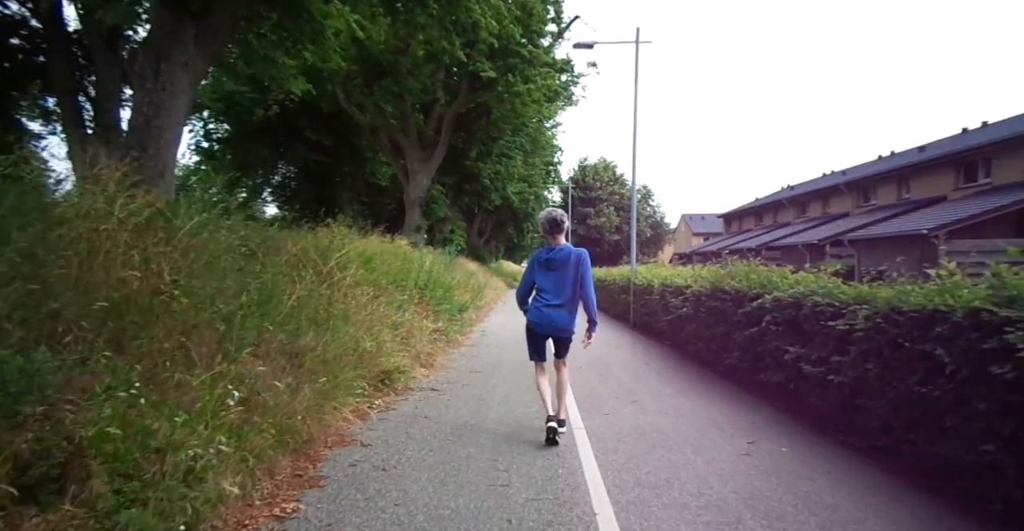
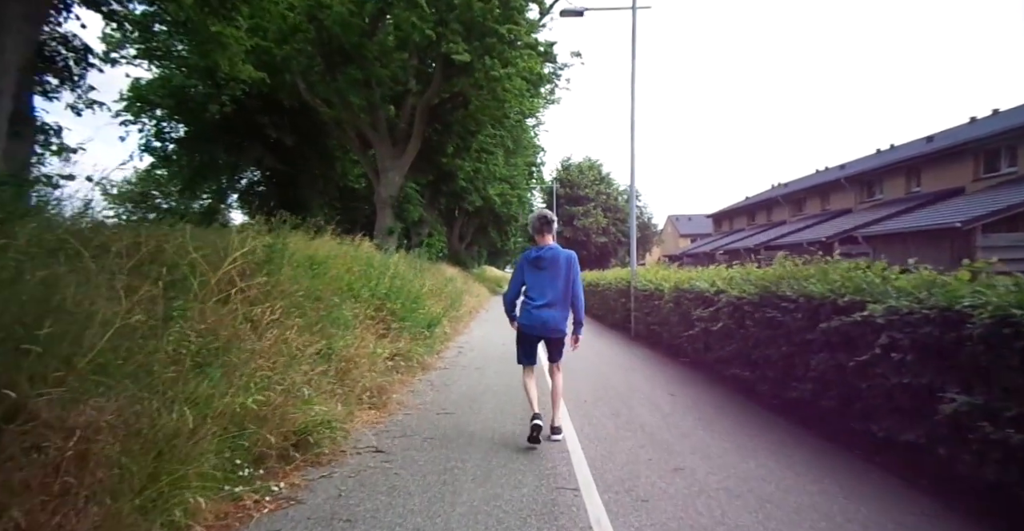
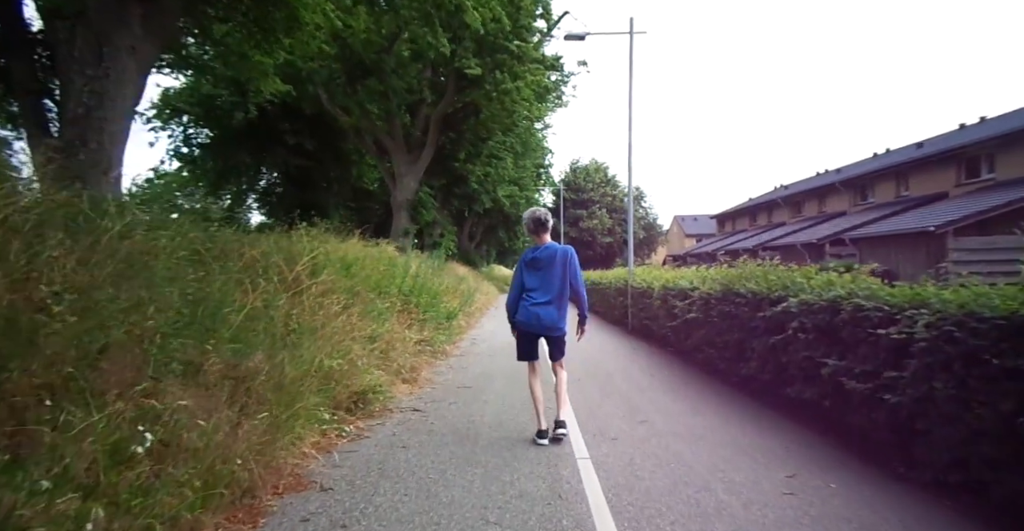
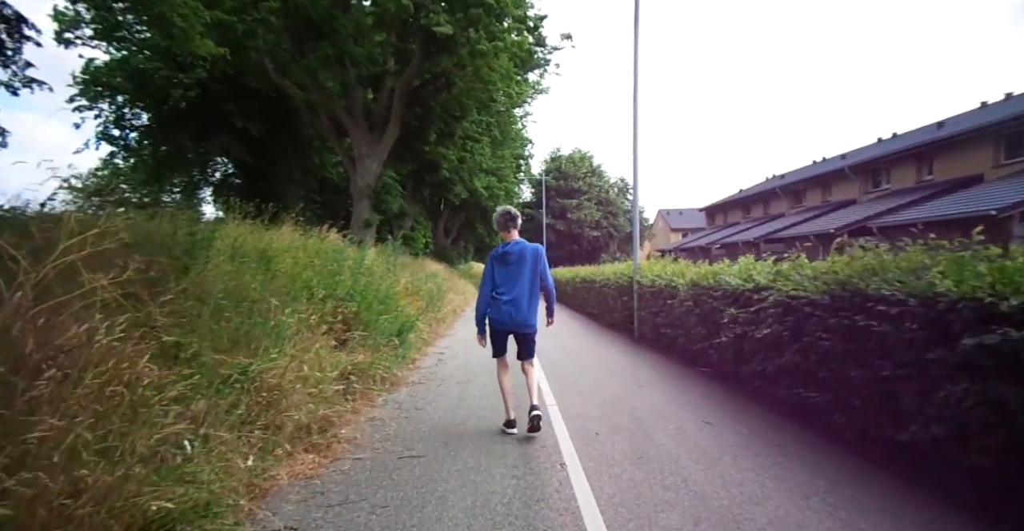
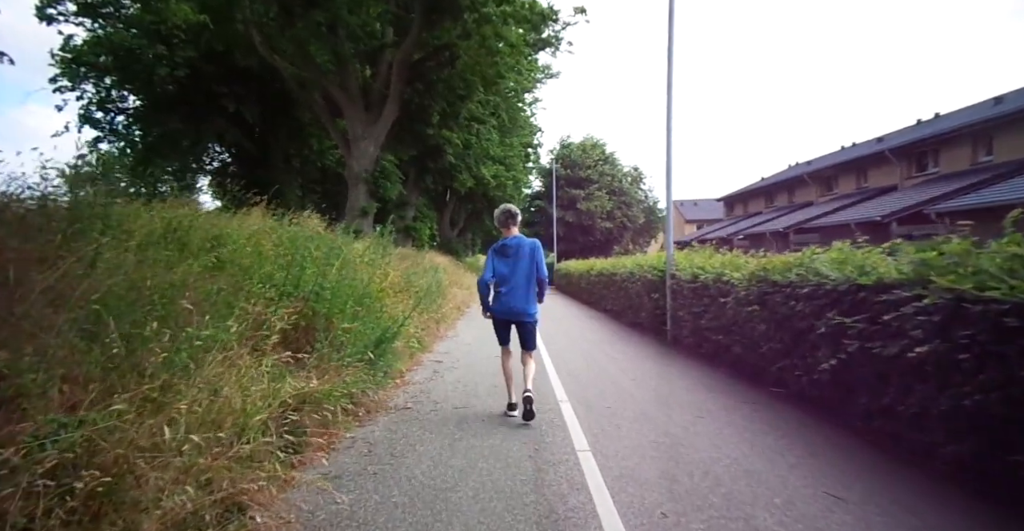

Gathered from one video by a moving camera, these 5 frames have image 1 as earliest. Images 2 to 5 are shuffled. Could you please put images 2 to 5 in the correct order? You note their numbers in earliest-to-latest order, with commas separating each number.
3, 2, 4, 5
